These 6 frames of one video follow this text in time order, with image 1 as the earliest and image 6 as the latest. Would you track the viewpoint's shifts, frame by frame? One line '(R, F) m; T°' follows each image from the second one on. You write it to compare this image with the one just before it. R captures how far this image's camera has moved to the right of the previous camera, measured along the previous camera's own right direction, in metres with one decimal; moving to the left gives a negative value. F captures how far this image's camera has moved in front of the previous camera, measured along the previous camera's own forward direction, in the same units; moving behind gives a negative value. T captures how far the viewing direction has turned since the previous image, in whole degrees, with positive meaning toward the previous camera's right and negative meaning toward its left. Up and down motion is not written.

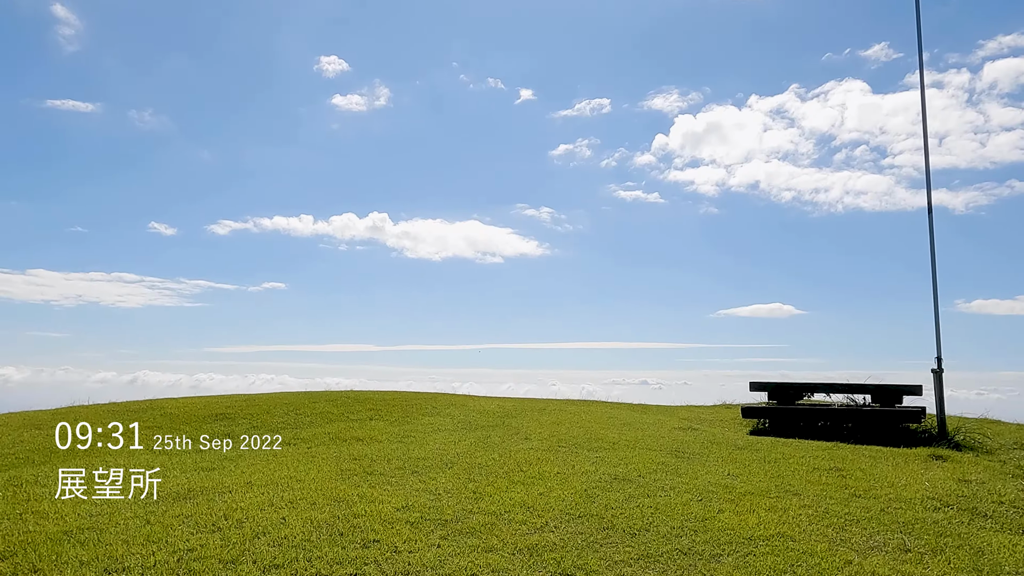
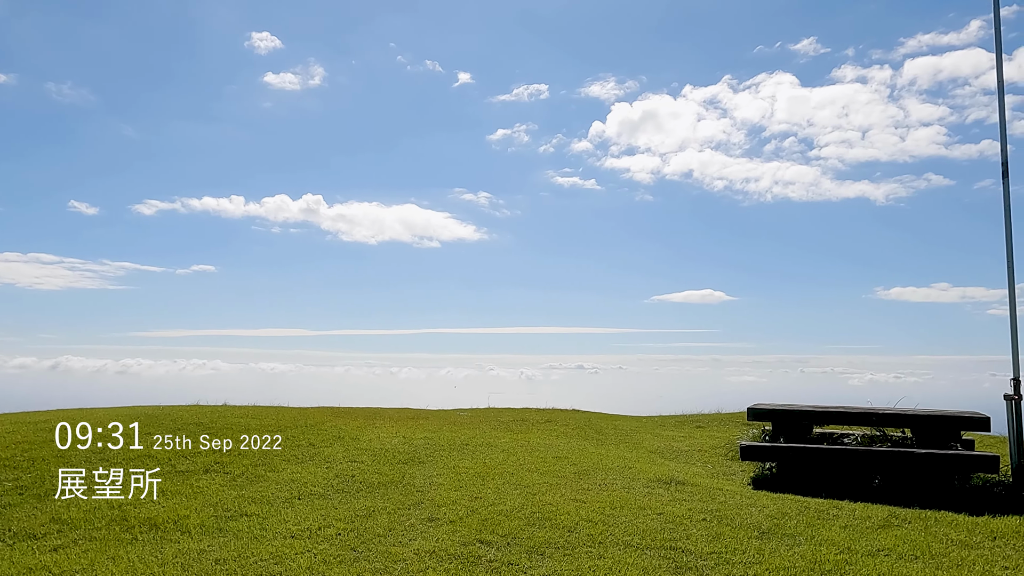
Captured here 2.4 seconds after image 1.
(+0.1, +2.6) m; +6°
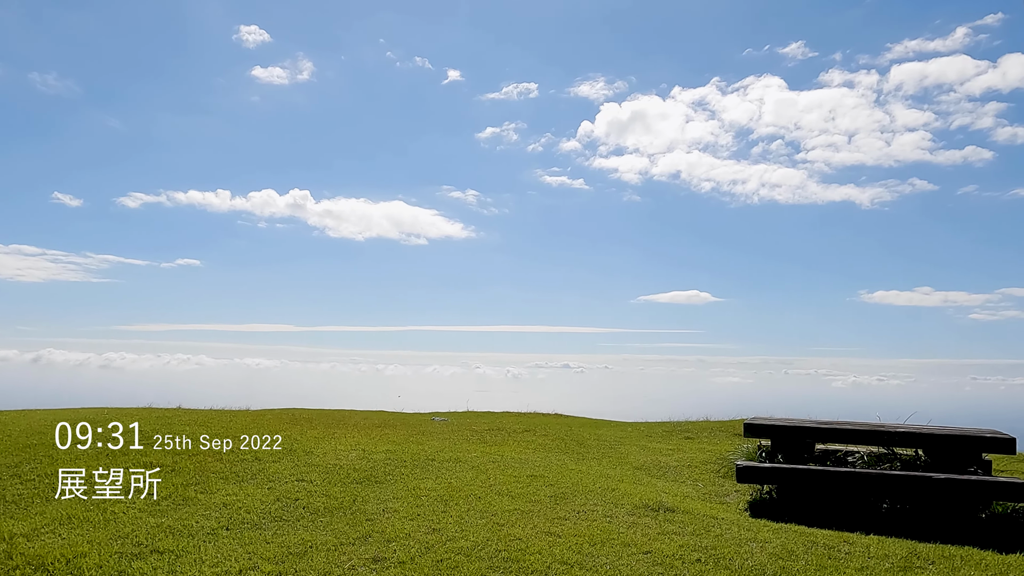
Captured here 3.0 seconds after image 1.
(+0.2, +1.2) m; +1°
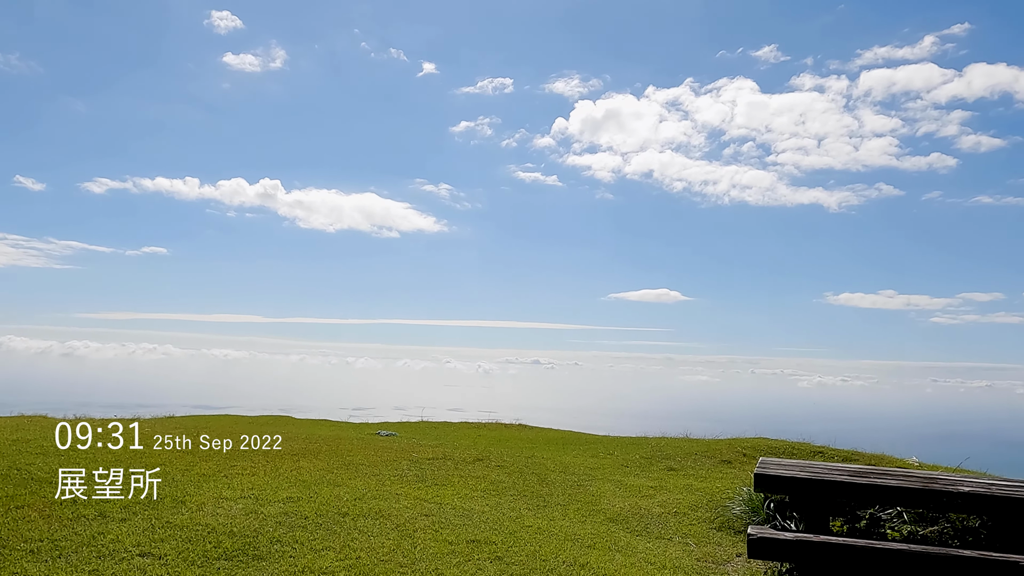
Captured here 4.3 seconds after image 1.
(-9.1, -11.3) m; +2°
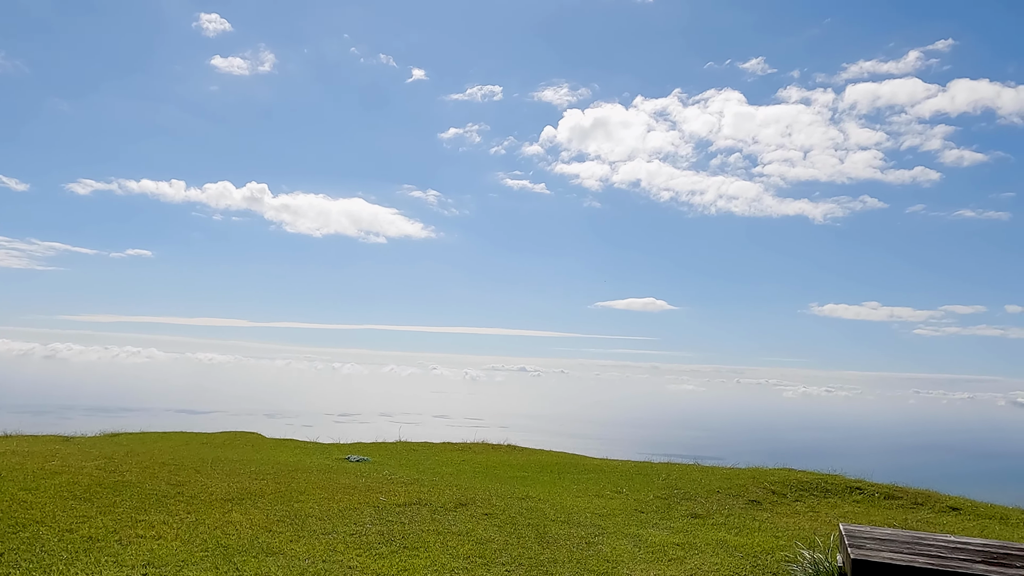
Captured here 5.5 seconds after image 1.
(-2.8, -1.4) m; +1°
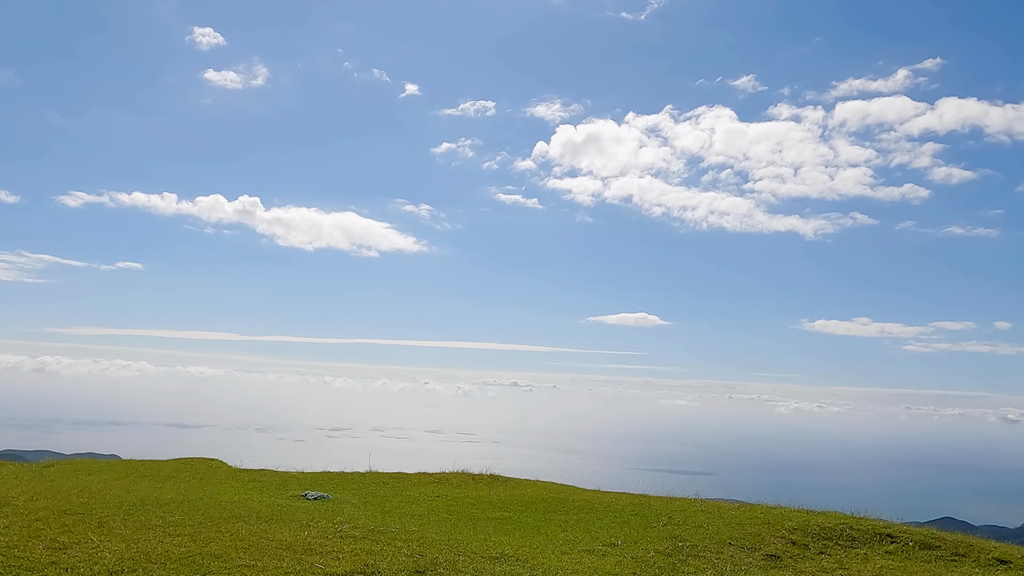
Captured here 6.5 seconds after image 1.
(+1.0, +3.4) m; +1°
